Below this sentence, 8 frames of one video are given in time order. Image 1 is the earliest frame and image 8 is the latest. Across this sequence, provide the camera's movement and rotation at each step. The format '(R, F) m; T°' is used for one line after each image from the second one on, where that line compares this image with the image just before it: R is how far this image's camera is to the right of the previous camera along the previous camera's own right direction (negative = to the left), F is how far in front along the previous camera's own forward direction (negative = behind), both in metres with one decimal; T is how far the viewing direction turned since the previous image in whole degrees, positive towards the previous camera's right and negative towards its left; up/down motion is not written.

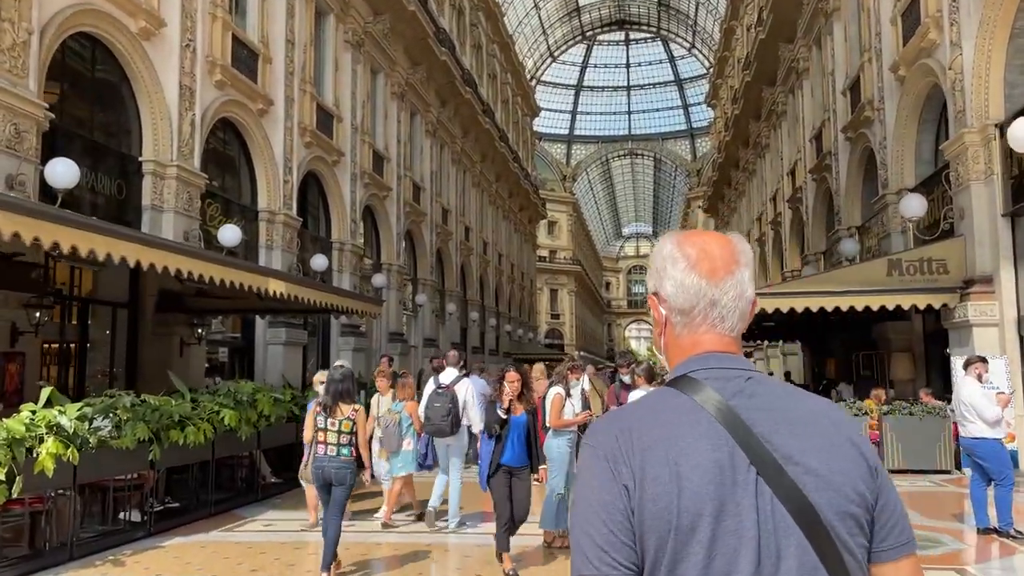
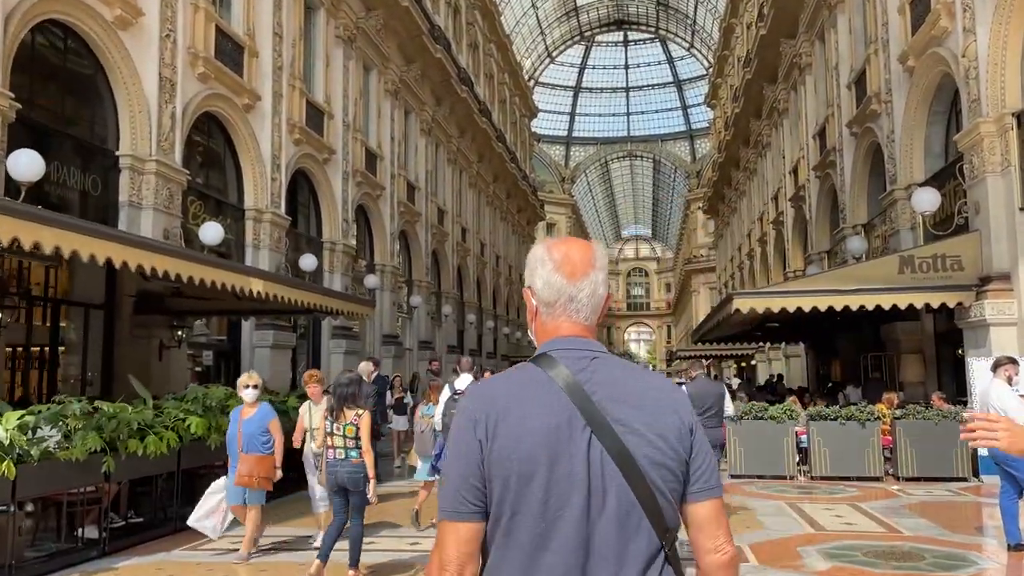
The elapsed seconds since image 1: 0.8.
(+0.1, +0.5) m; 0°
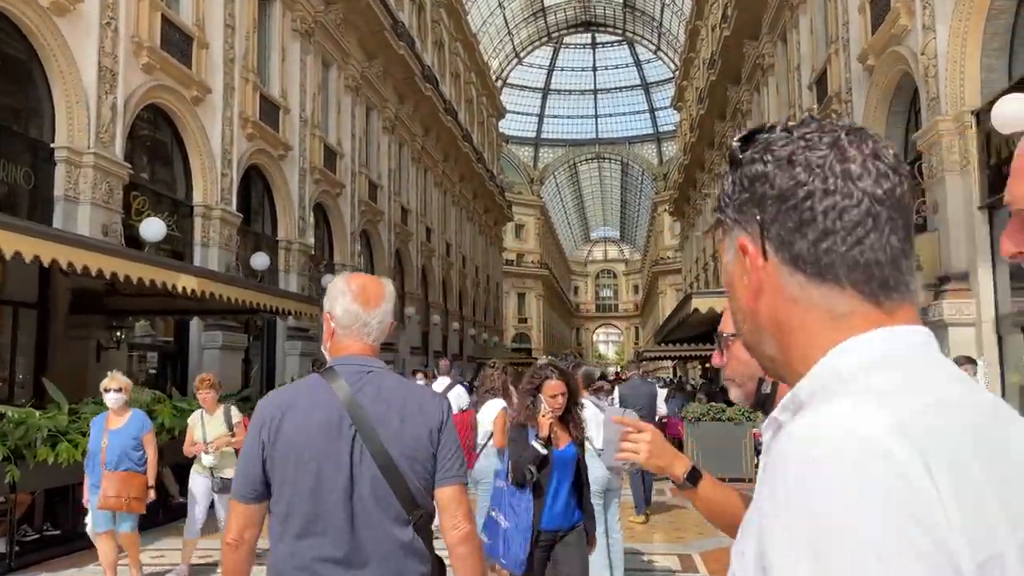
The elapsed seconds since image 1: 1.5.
(+0.2, +0.3) m; +2°
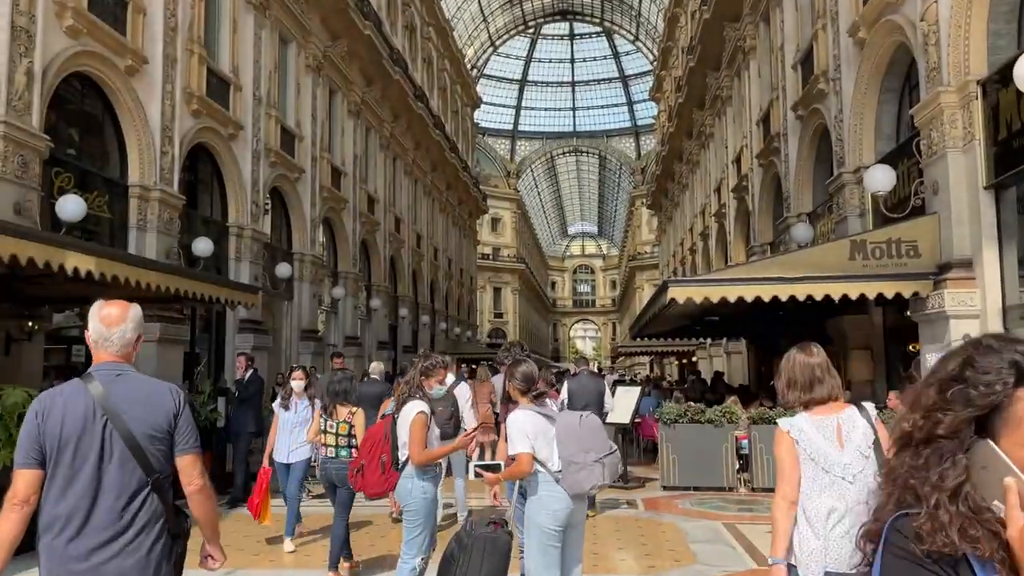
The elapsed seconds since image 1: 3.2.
(+0.2, +1.1) m; +2°
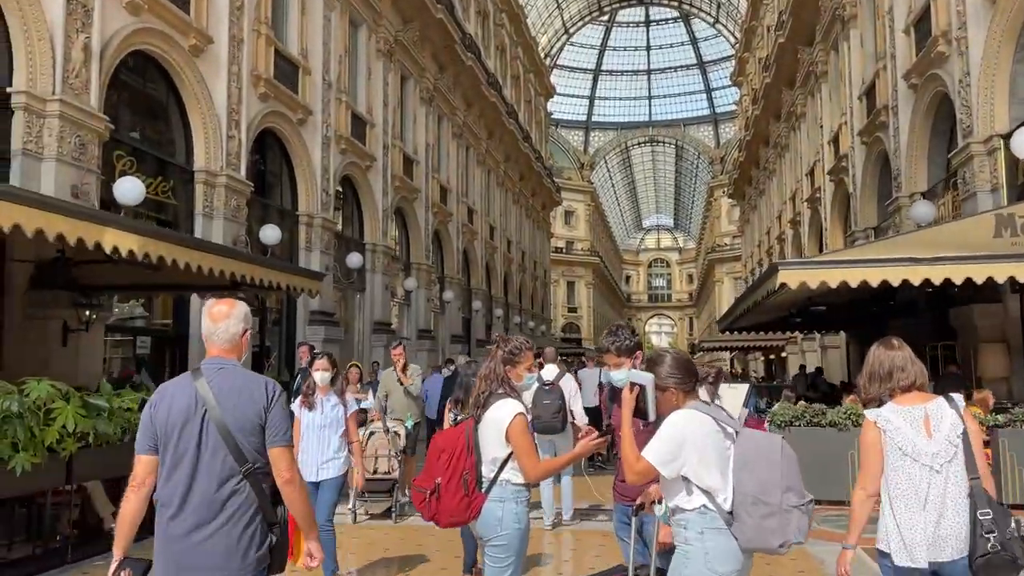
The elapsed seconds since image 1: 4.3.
(-0.2, +1.0) m; -5°
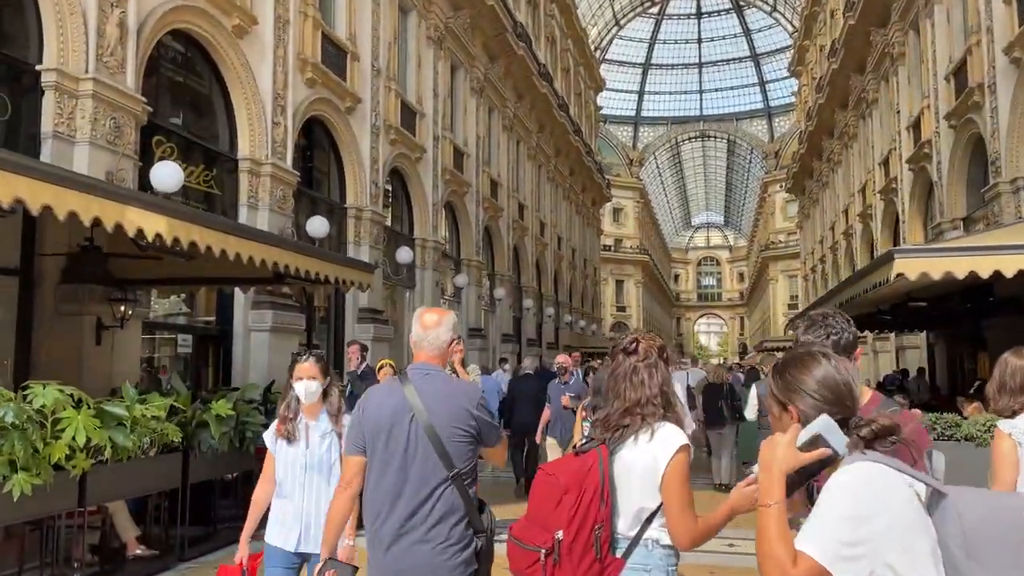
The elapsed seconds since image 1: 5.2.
(-0.3, +1.0) m; -3°
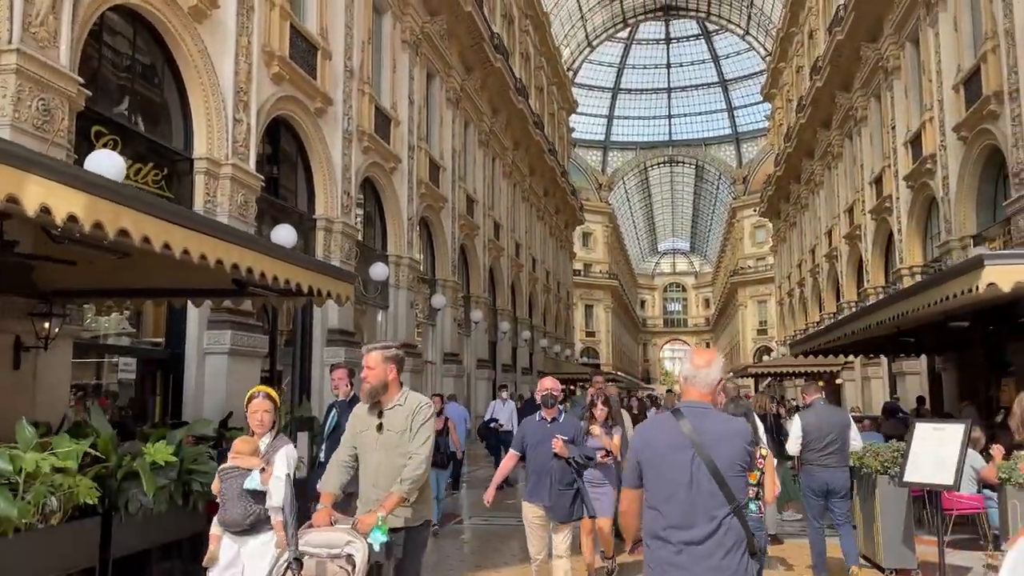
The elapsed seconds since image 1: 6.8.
(-0.4, +1.4) m; +3°
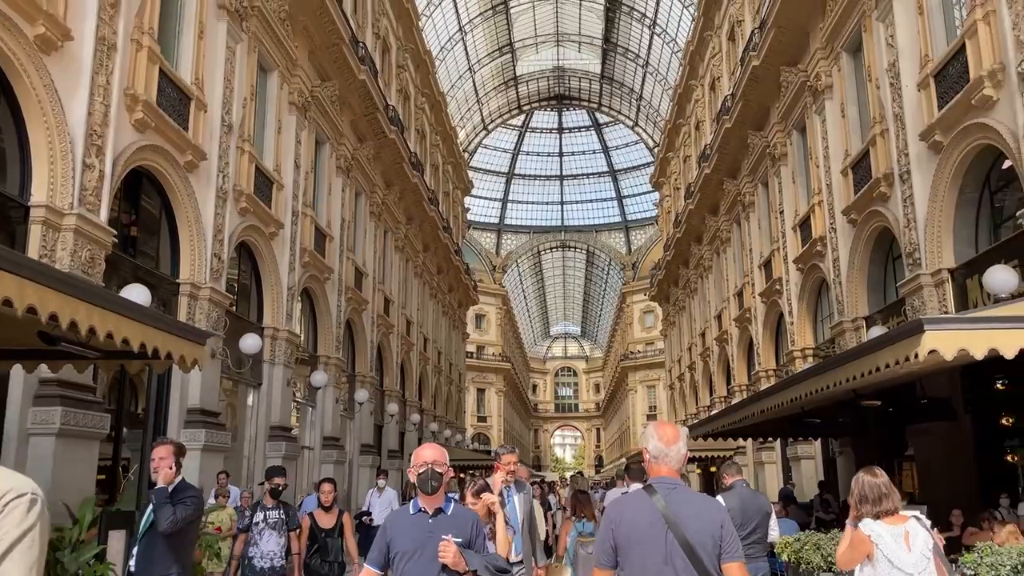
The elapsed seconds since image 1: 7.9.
(+0.1, +1.0) m; +7°
